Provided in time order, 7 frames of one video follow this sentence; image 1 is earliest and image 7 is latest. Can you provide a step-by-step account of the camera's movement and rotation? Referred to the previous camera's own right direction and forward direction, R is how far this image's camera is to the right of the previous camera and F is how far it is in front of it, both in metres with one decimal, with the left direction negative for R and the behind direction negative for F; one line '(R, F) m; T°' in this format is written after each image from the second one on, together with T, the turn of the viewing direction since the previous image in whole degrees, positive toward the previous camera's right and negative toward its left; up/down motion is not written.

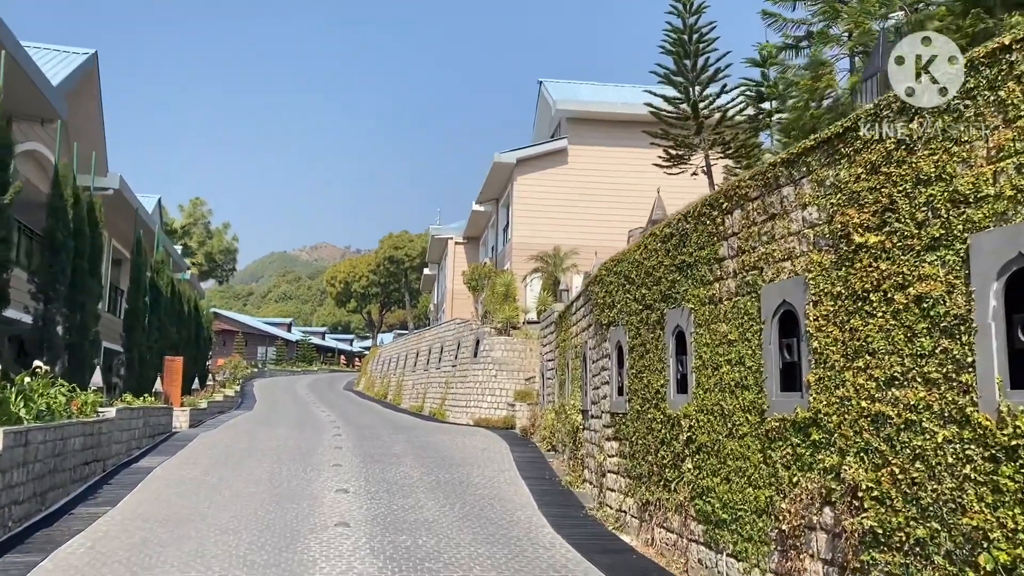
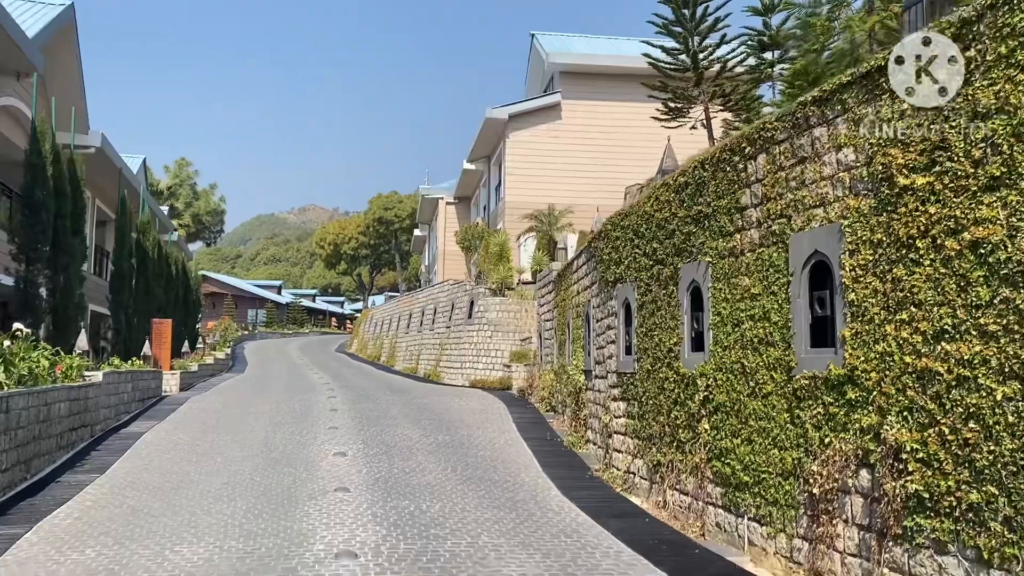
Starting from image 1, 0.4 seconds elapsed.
(-0.2, +0.5) m; +1°
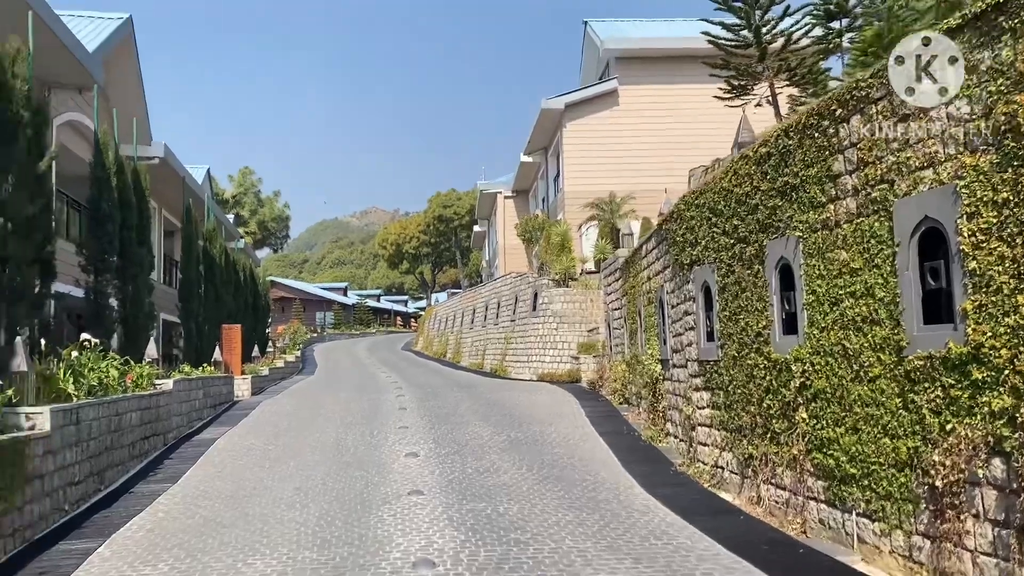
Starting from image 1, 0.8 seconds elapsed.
(-0.1, +0.5) m; -4°
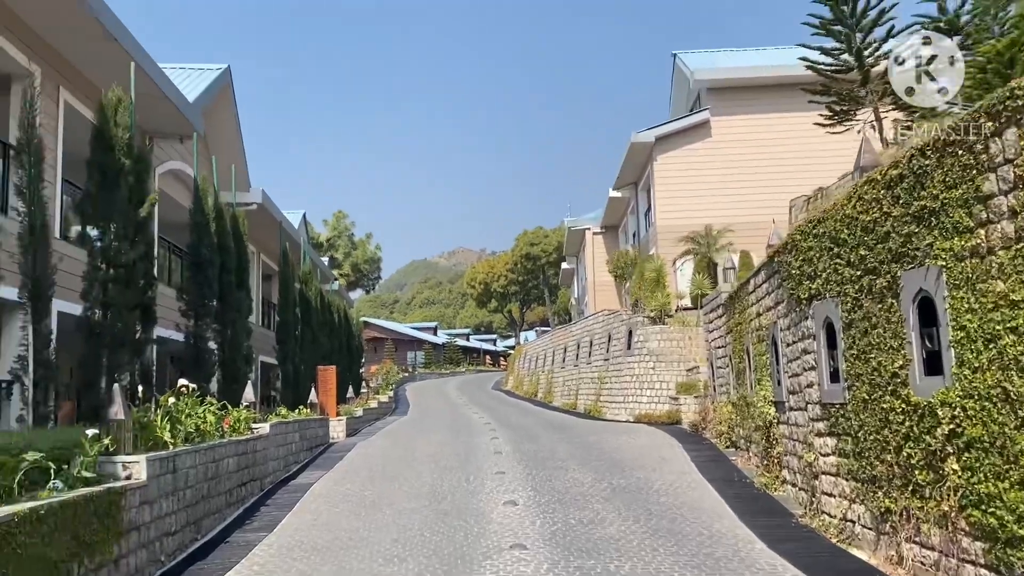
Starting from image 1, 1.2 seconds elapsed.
(-0.2, +0.5) m; -6°
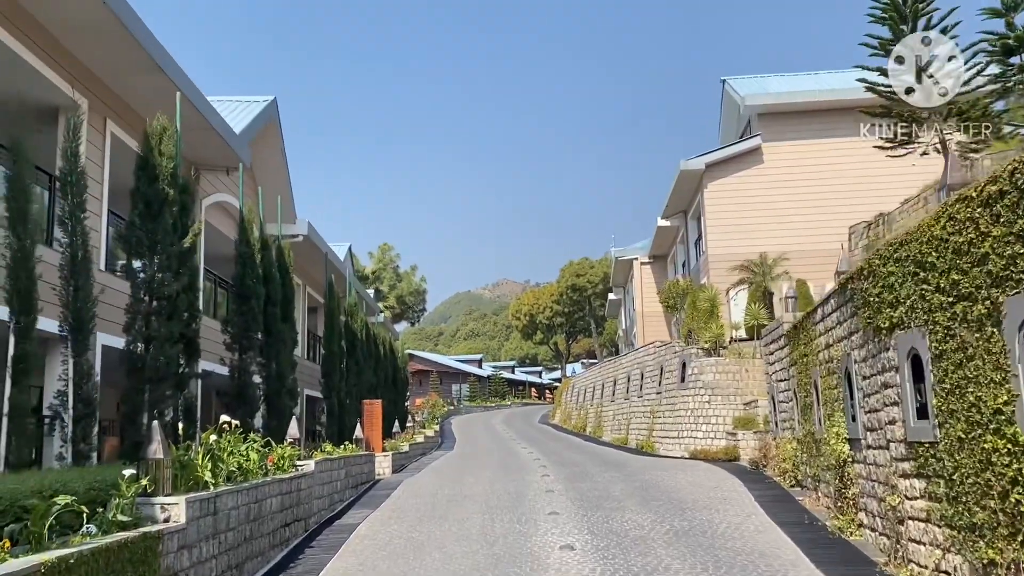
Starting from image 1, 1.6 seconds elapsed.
(-0.1, +0.6) m; -3°
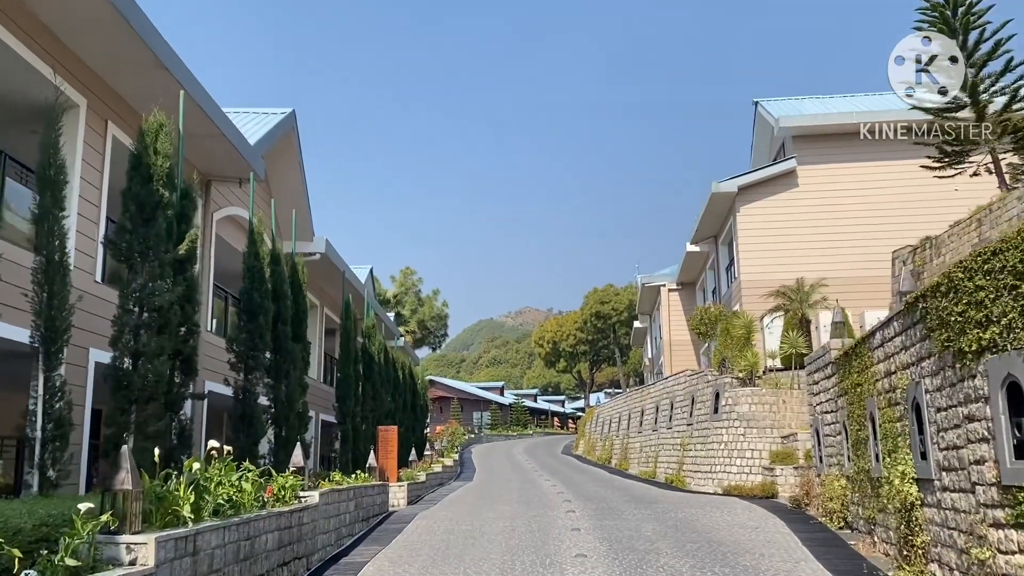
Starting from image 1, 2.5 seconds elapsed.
(0.0, +1.2) m; -2°
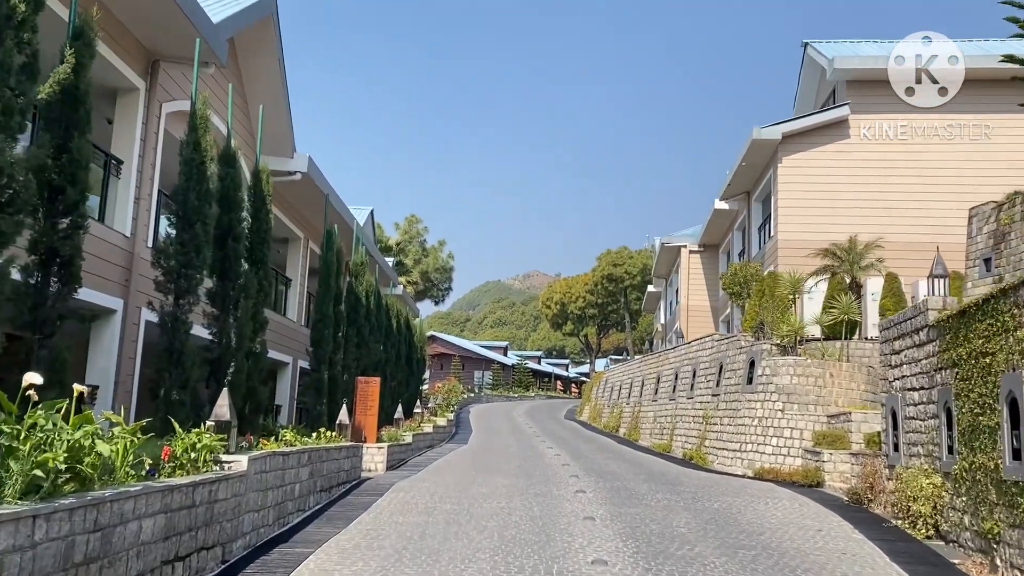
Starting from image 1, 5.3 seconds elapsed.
(0.0, +3.6) m; 0°
